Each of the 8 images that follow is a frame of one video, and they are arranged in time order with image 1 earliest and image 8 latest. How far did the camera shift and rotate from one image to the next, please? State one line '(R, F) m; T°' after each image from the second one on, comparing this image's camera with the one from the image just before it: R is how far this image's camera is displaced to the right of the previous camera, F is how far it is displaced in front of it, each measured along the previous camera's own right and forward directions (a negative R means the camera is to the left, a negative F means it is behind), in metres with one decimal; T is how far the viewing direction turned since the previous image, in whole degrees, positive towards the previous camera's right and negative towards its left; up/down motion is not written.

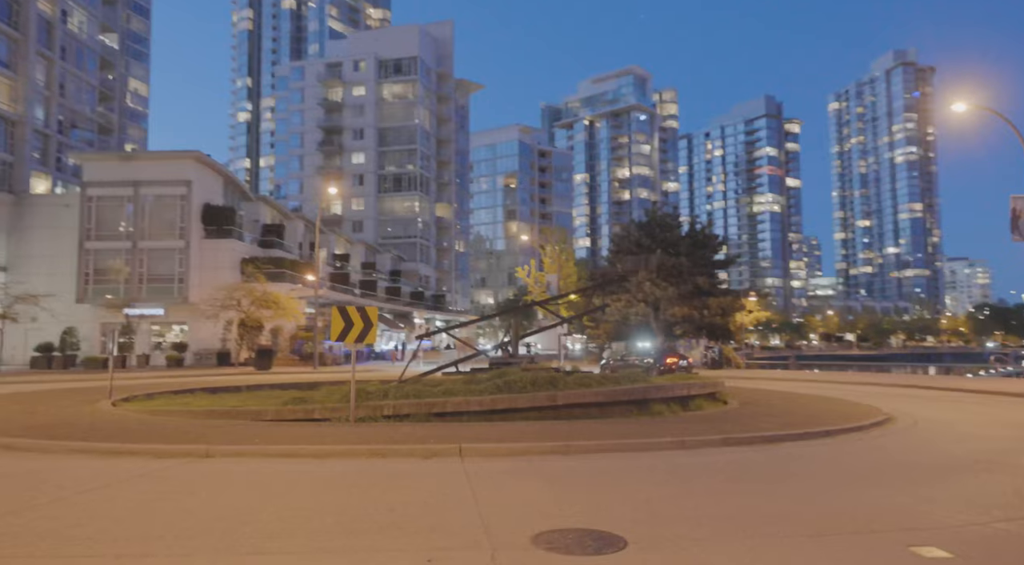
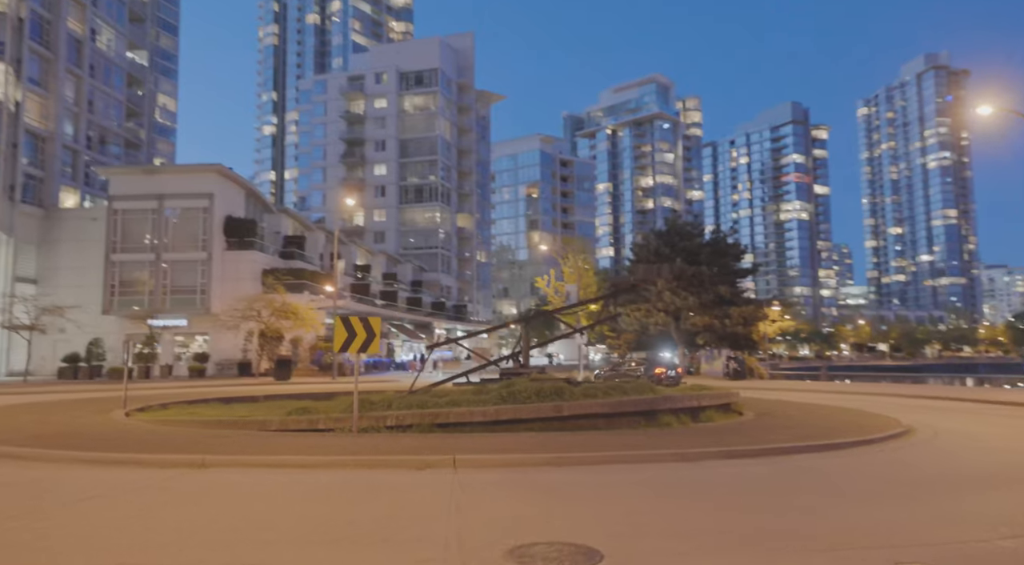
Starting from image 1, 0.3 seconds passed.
(+0.6, +0.2) m; -2°
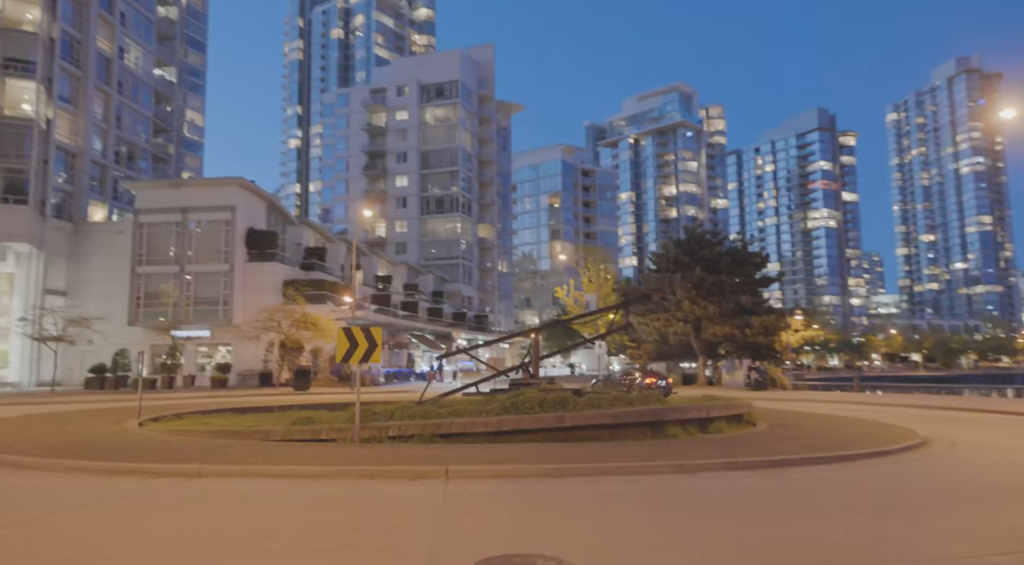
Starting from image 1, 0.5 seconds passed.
(+0.6, +0.1) m; -2°
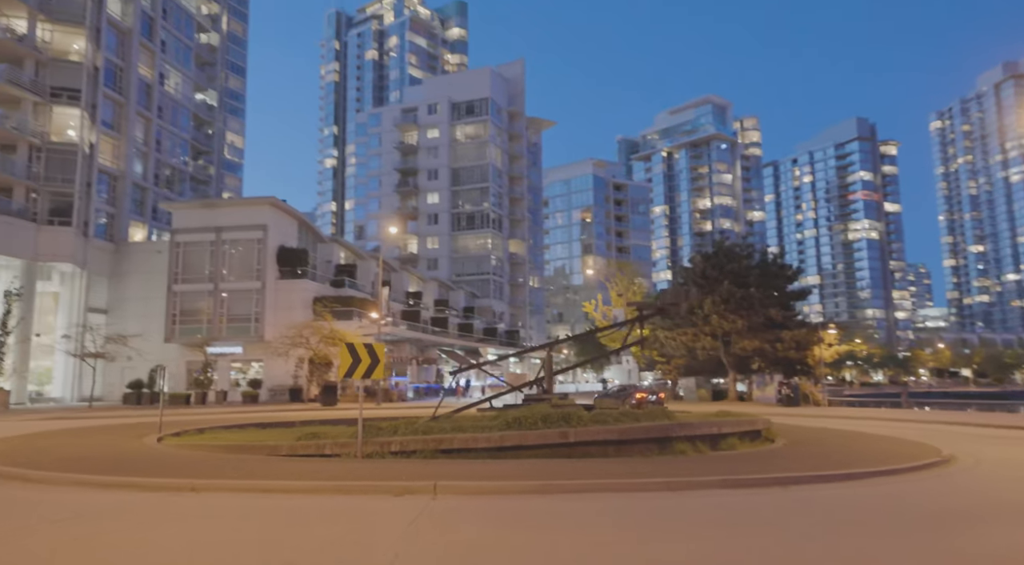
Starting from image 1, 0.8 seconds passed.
(+1.0, 0.0) m; -3°
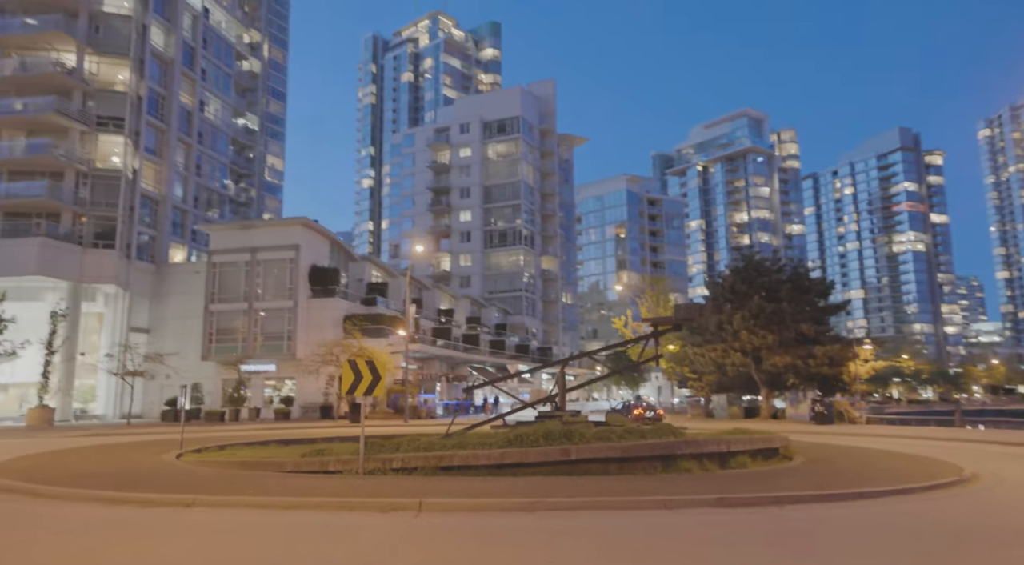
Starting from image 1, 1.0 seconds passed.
(+1.1, -0.1) m; -3°
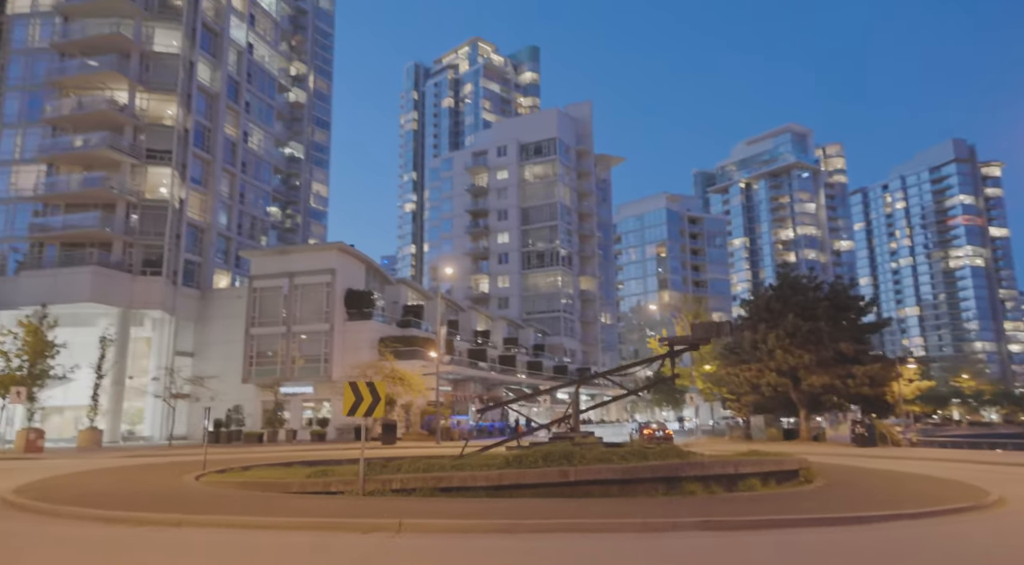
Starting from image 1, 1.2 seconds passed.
(+1.4, -0.1) m; -4°
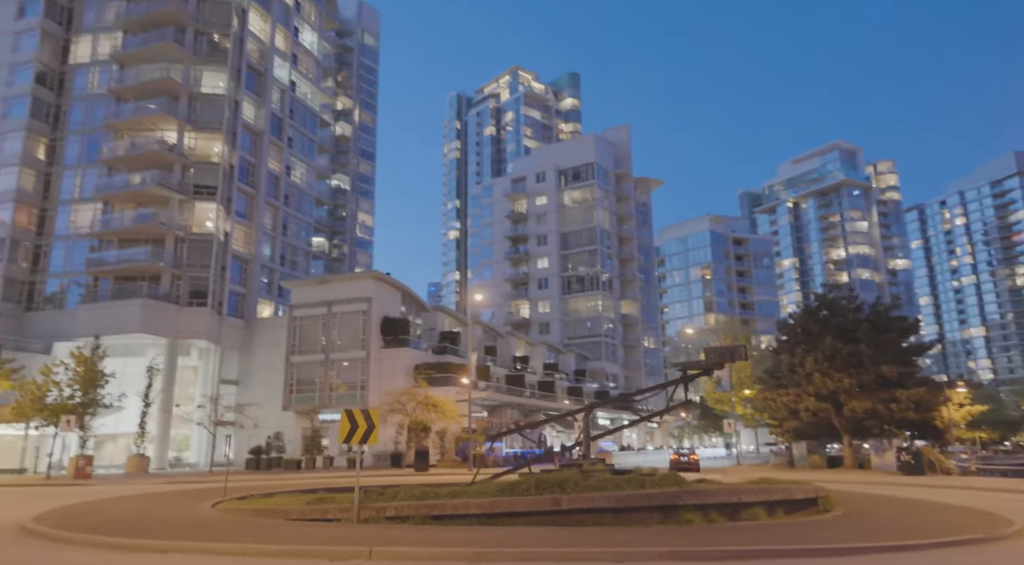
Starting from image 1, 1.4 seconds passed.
(+1.7, -0.1) m; -4°
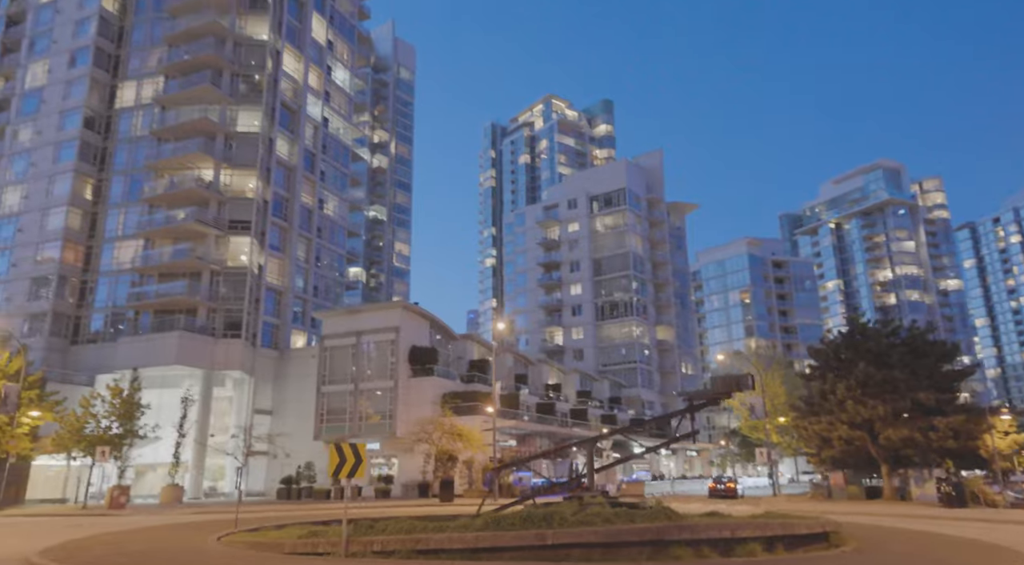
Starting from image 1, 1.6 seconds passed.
(+1.7, -0.1) m; -4°
